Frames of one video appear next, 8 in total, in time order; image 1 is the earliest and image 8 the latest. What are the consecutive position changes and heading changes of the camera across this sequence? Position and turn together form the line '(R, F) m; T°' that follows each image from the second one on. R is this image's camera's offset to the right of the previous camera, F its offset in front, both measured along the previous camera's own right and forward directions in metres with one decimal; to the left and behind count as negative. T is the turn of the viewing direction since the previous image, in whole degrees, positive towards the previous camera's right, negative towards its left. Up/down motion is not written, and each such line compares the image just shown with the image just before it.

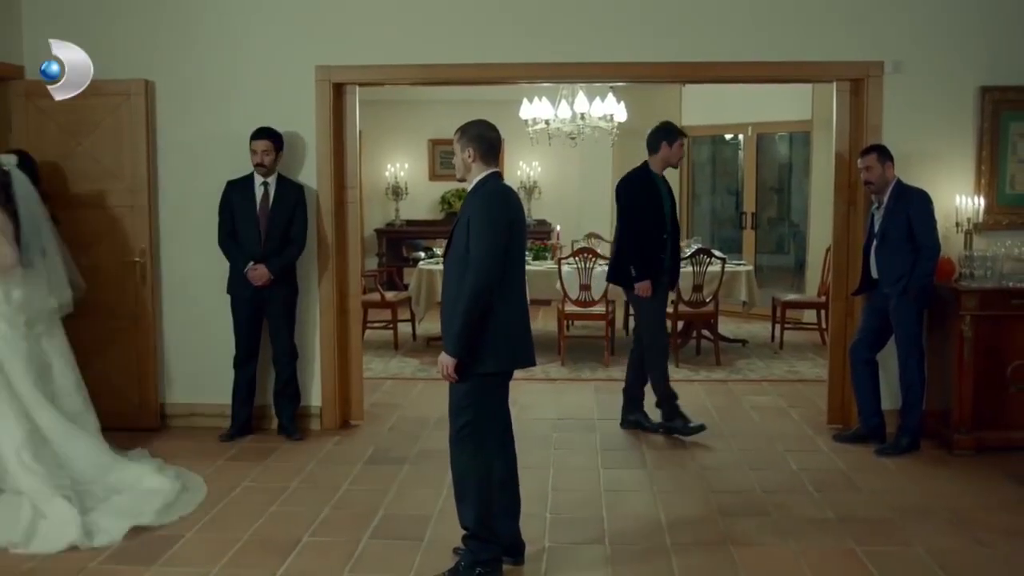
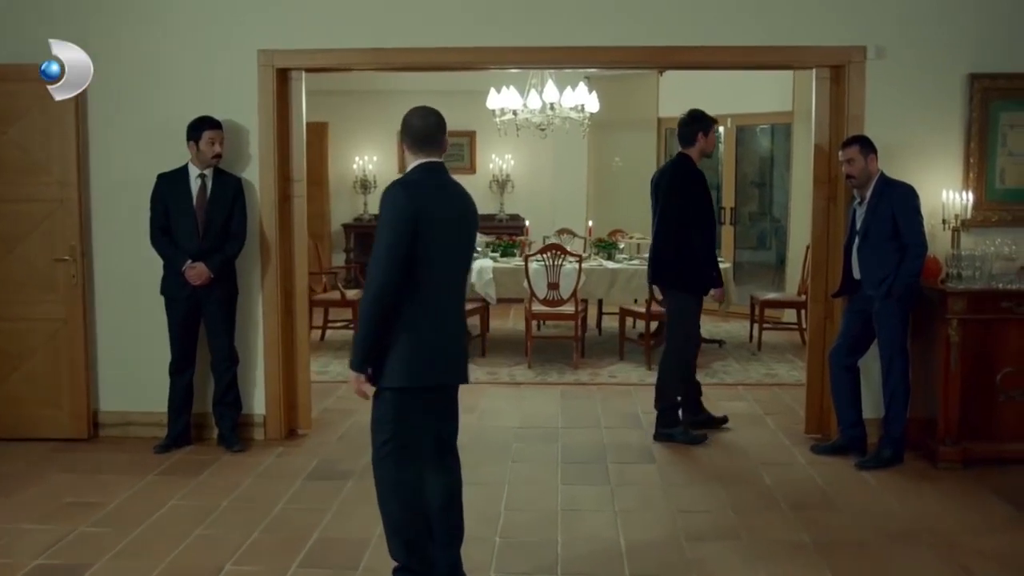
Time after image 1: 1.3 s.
(+0.1, +0.3) m; +1°
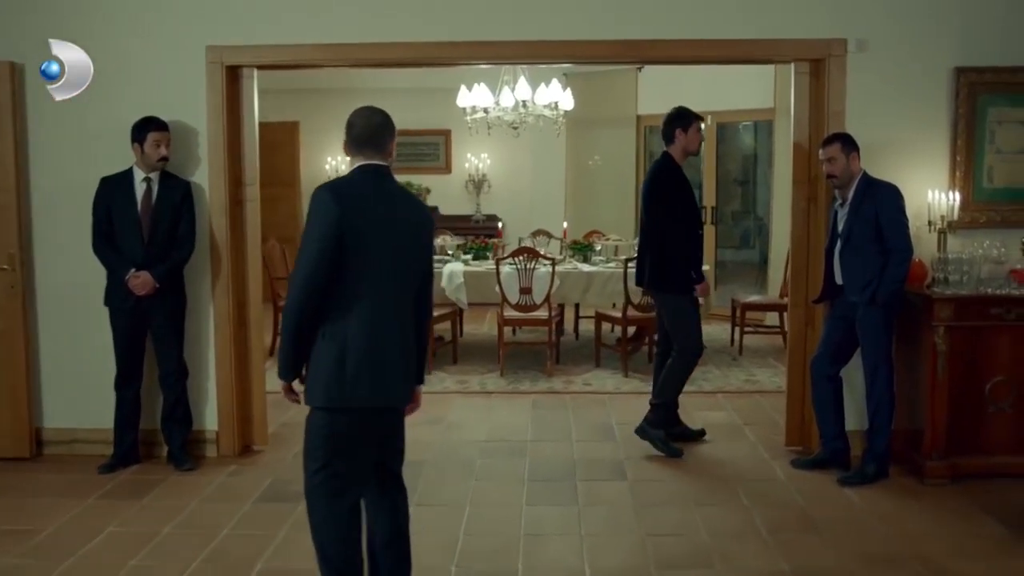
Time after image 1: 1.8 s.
(+0.1, +0.2) m; +1°
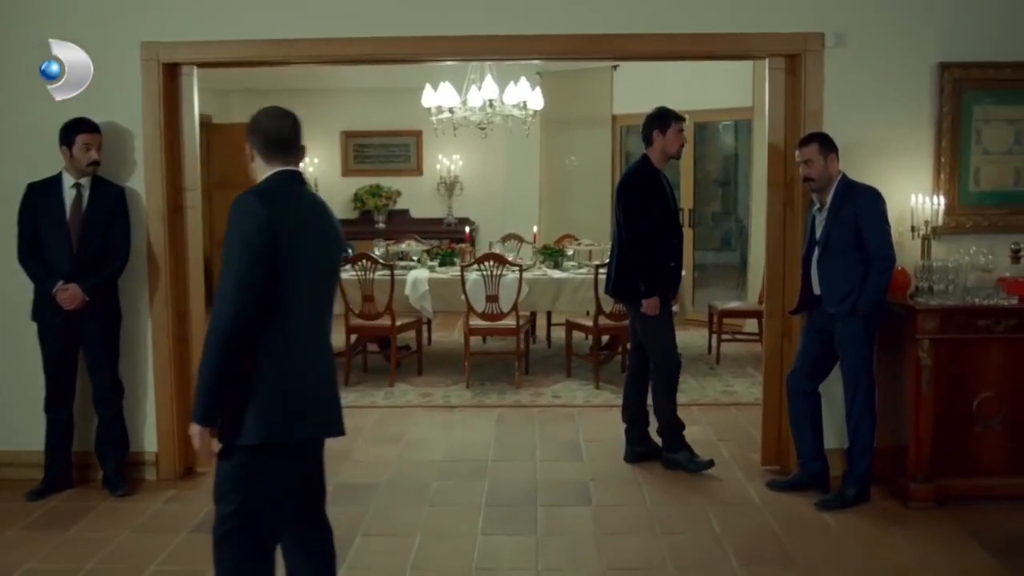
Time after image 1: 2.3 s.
(+0.1, +0.3) m; +1°
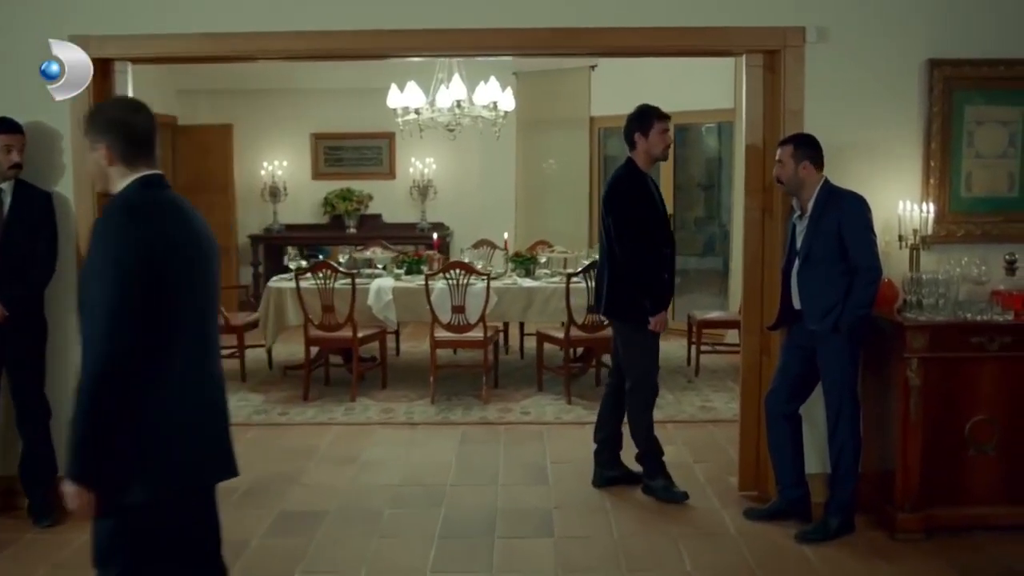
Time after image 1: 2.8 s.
(+0.1, +0.3) m; +1°
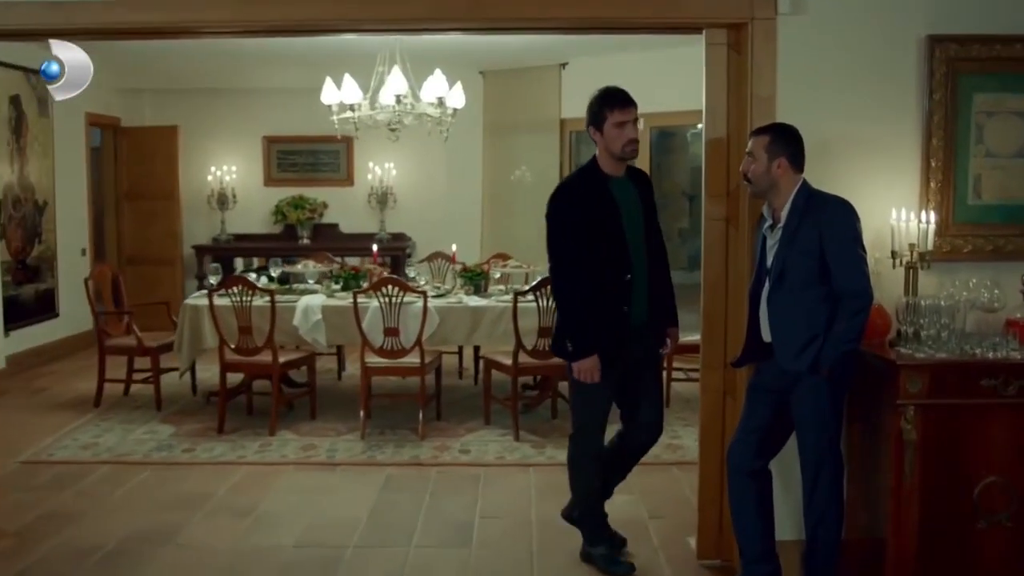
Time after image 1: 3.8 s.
(+0.2, +0.7) m; 0°
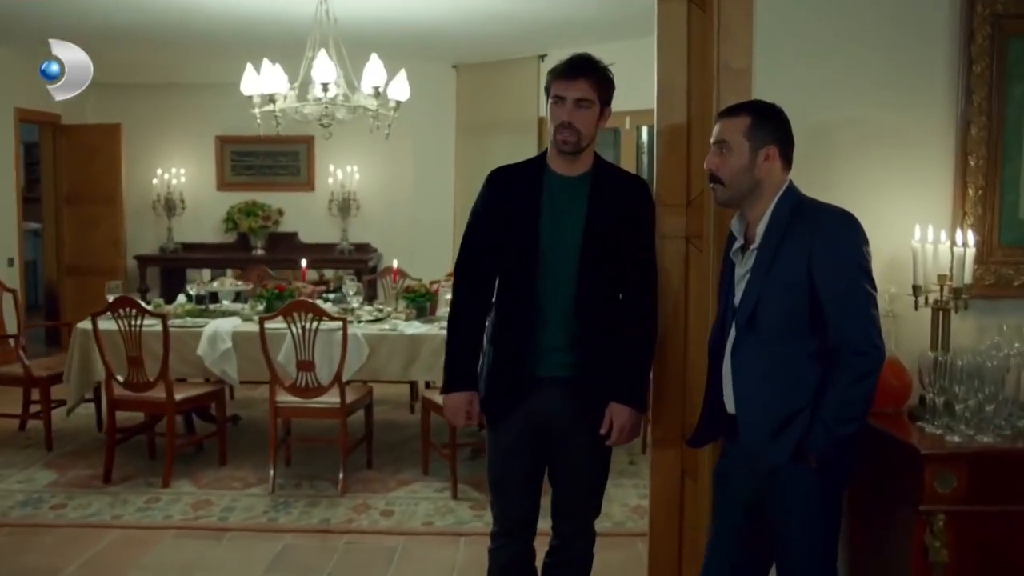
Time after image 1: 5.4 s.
(+0.2, +0.8) m; -1°
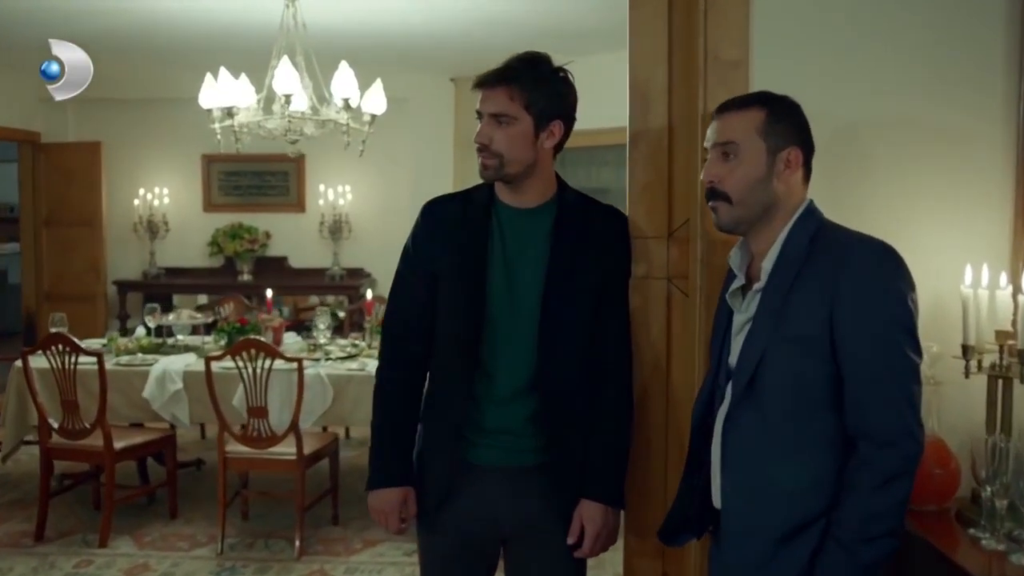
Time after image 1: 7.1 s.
(+0.1, +0.5) m; -1°
